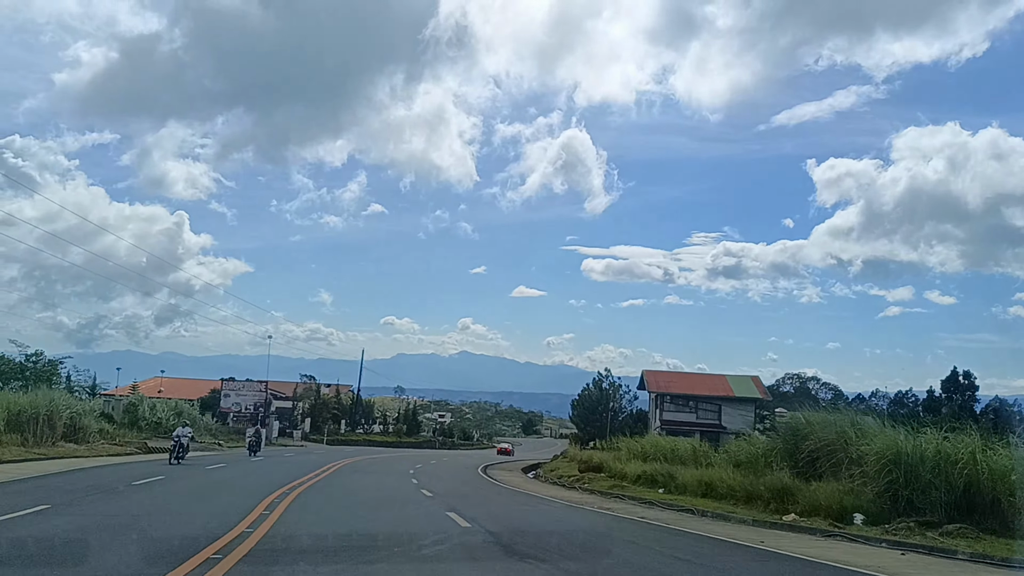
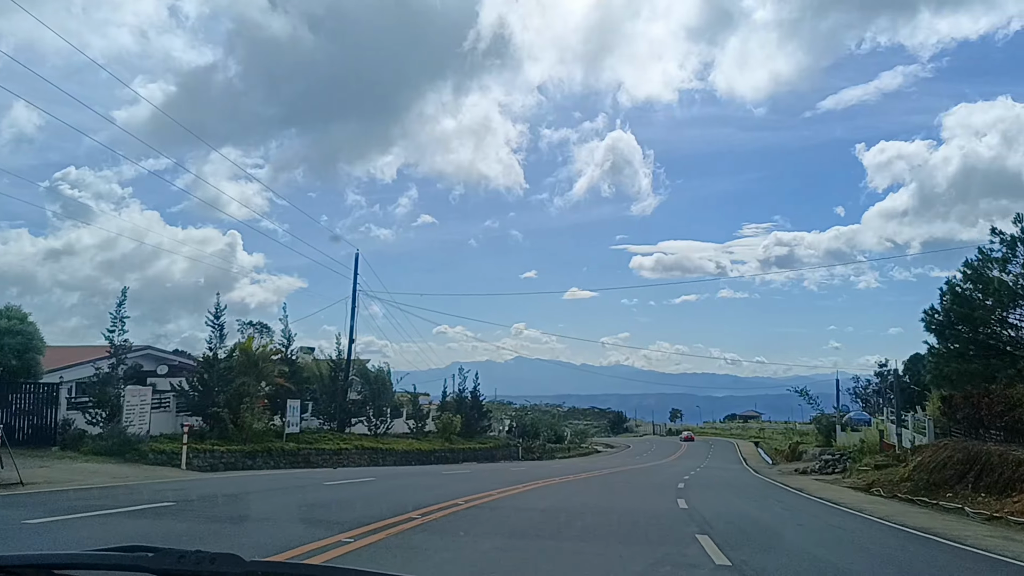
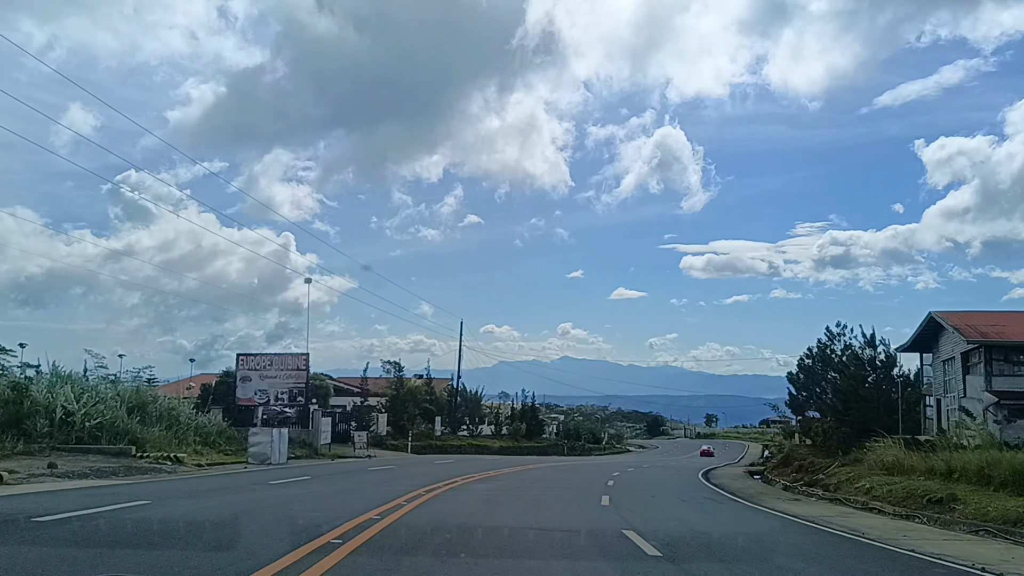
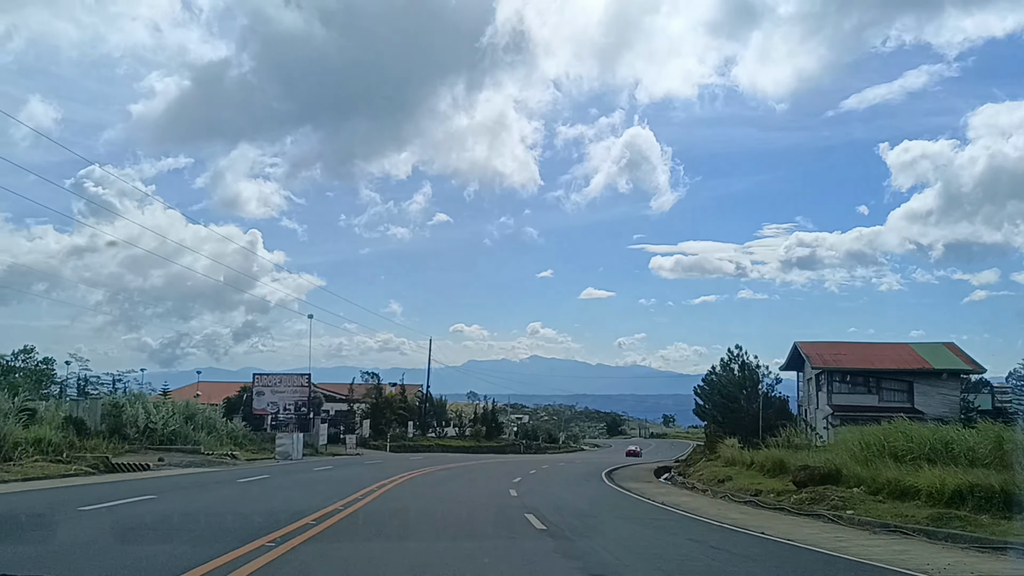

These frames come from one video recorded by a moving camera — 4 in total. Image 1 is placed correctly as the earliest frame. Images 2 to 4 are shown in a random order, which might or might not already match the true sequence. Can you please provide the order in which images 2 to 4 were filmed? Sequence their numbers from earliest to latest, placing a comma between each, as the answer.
4, 3, 2
